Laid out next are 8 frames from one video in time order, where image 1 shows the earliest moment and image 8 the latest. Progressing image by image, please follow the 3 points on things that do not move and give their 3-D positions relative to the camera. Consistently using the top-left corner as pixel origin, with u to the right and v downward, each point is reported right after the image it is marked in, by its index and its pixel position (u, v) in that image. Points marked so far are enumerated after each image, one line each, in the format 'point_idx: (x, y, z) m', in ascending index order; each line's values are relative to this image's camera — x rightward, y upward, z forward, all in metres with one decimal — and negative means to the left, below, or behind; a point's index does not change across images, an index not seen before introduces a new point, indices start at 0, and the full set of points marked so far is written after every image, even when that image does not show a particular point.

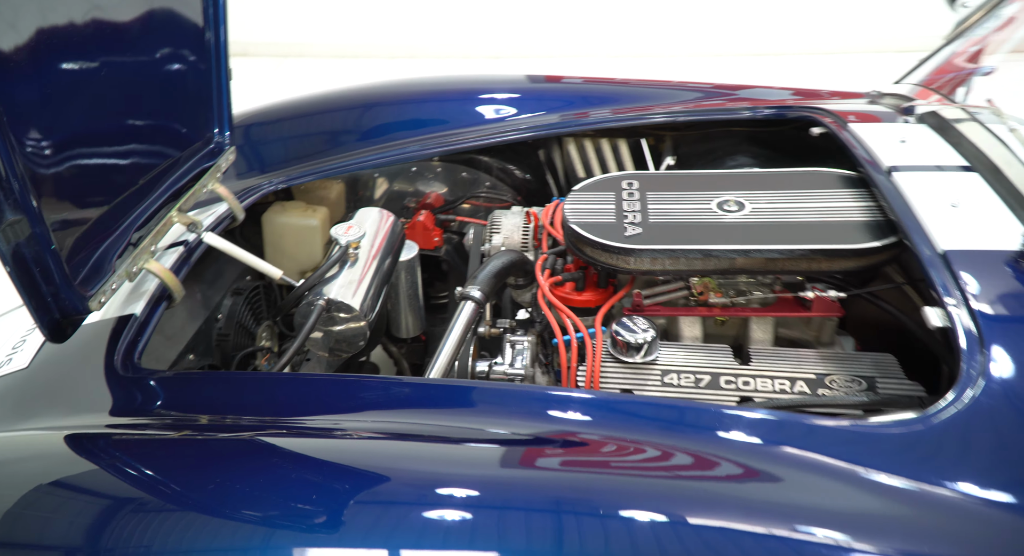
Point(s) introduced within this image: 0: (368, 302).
0: (-0.2, 0.0, +1.2) m
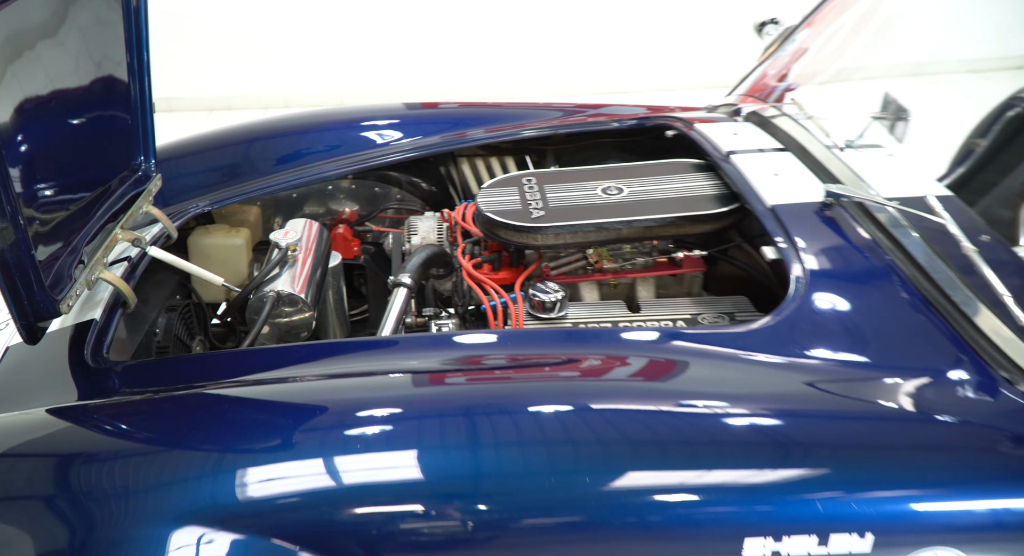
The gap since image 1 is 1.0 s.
0: (-0.4, 0.0, +1.3) m
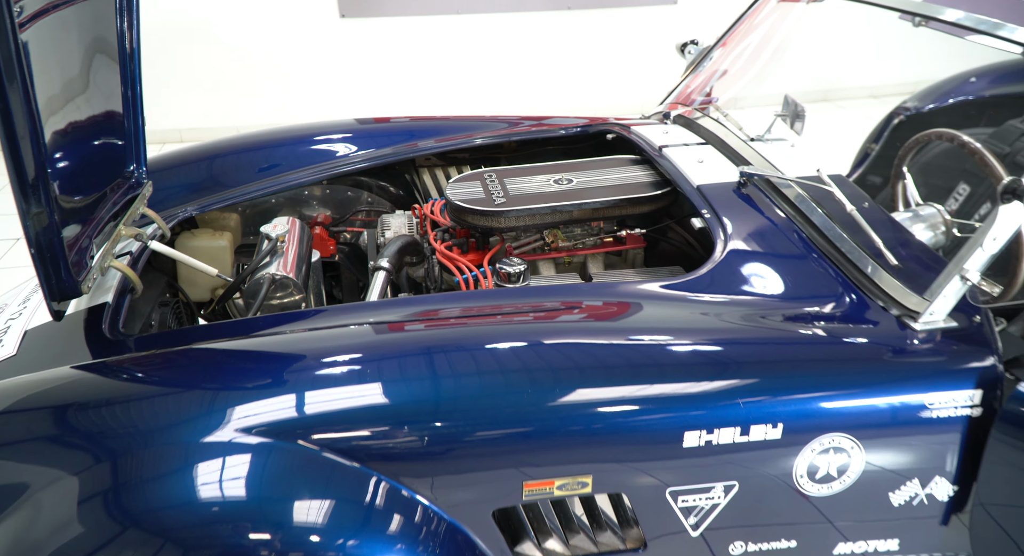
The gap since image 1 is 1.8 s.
0: (-0.5, 0.0, +1.5) m
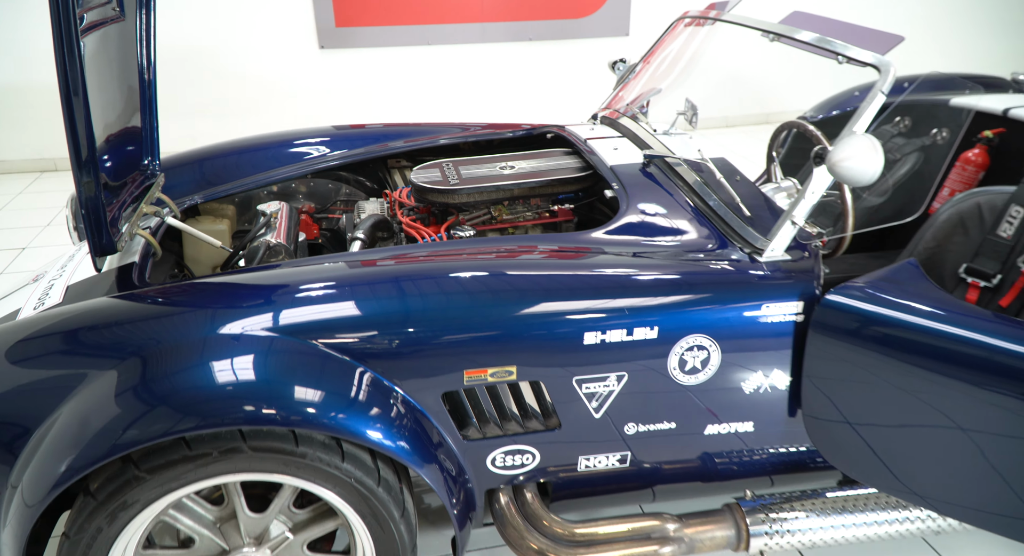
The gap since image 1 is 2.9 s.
0: (-0.6, +0.1, +1.8) m
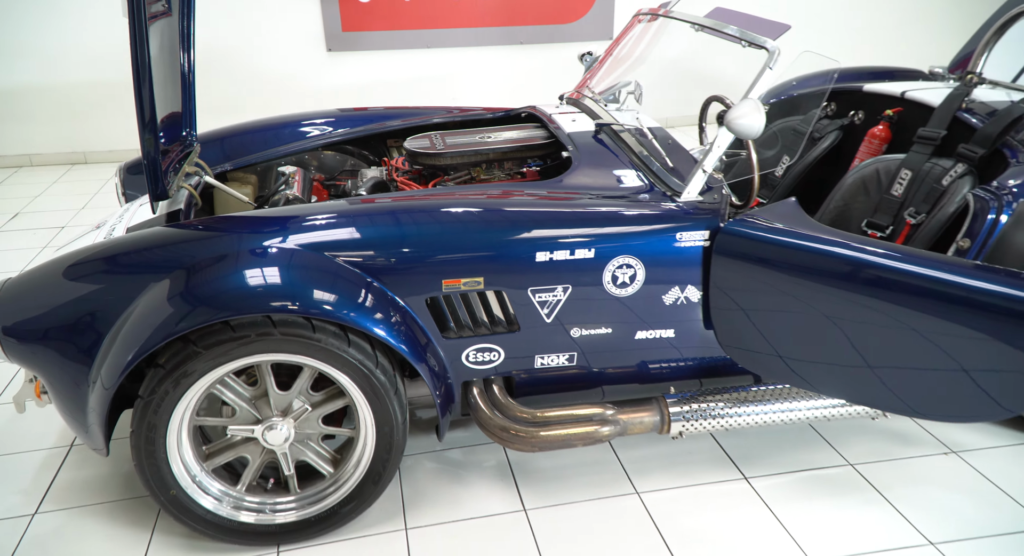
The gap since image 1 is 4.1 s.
0: (-0.7, +0.2, +2.2) m
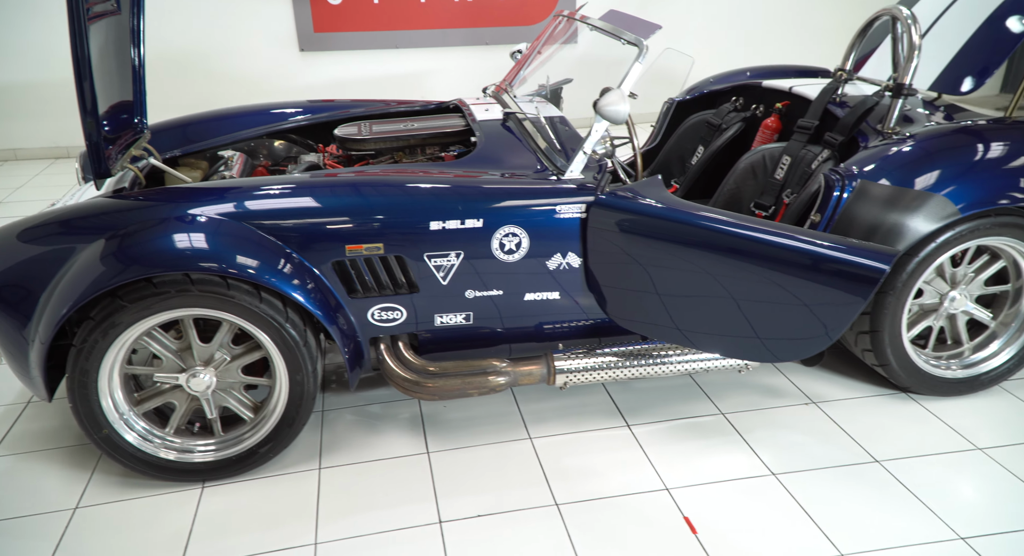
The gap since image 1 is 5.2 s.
0: (-0.9, +0.3, +2.4) m
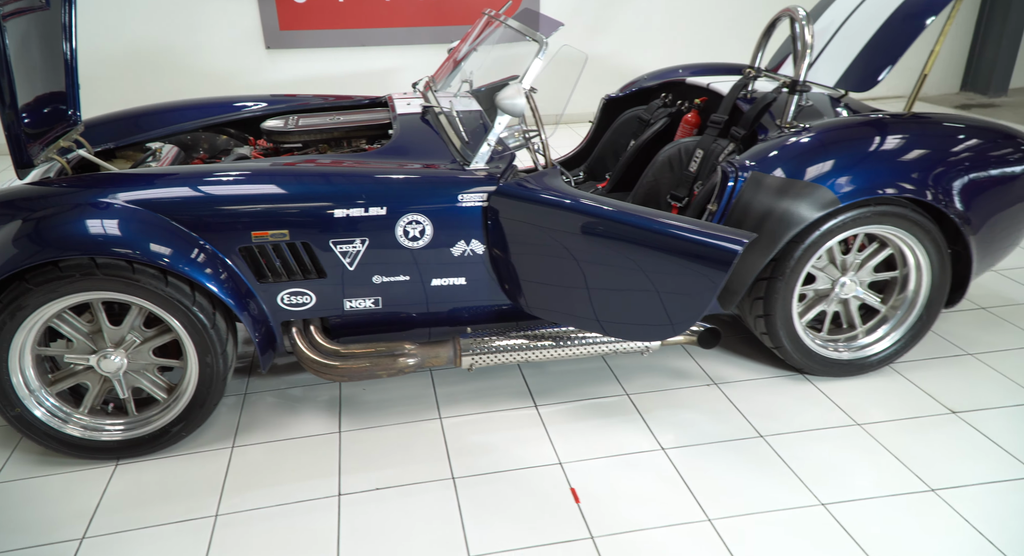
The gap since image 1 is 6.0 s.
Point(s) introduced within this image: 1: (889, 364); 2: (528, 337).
0: (-1.2, +0.4, +2.5) m
1: (+1.3, -0.3, +2.3) m
2: (+0.1, -0.2, +2.2) m
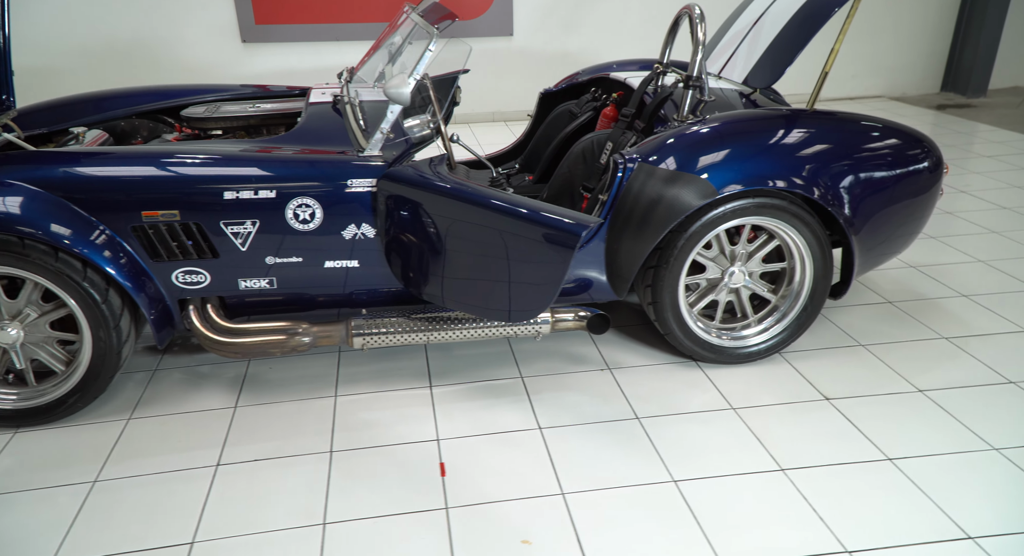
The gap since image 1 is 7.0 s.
0: (-1.6, +0.4, +2.6) m
1: (+0.9, -0.3, +2.4) m
2: (-0.3, -0.1, +2.3) m
